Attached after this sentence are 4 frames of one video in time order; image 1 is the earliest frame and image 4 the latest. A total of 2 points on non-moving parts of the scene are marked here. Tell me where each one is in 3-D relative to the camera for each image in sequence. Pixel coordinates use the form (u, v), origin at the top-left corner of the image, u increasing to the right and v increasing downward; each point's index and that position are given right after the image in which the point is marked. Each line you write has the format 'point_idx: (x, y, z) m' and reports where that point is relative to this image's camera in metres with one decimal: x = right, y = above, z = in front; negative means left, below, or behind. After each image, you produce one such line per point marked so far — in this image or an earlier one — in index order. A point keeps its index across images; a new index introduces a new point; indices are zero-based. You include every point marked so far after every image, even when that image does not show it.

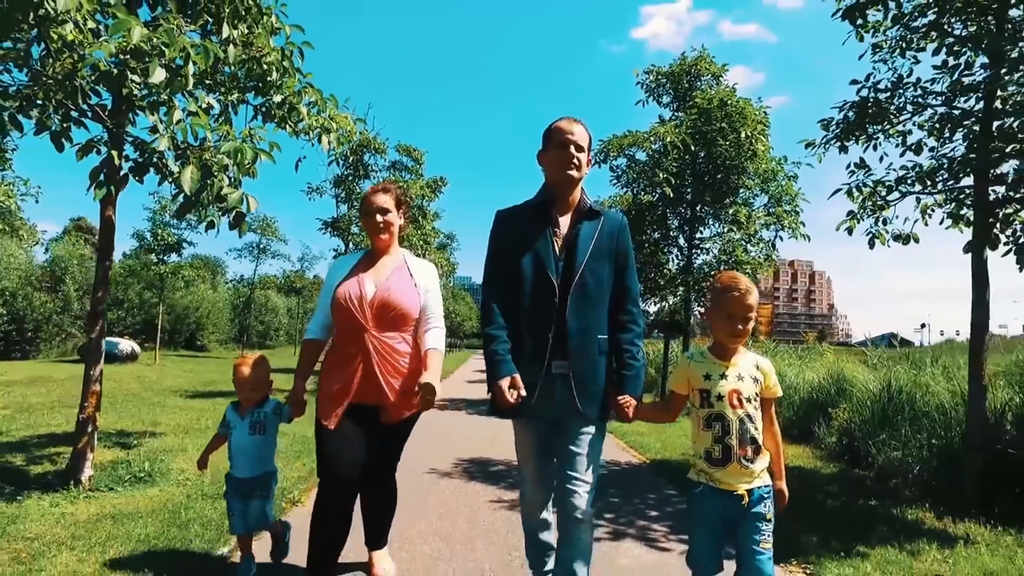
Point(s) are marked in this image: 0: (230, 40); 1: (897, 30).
0: (-2.3, +2.0, +5.8) m
1: (+4.0, +2.7, +7.3) m
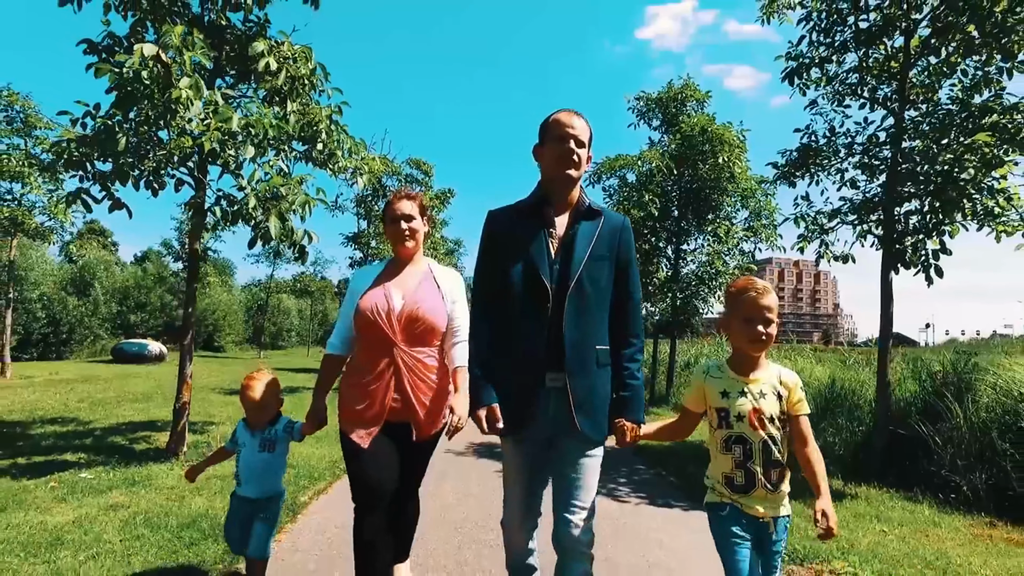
0: (-2.3, +1.8, +7.5) m
1: (+4.0, +2.5, +8.9) m
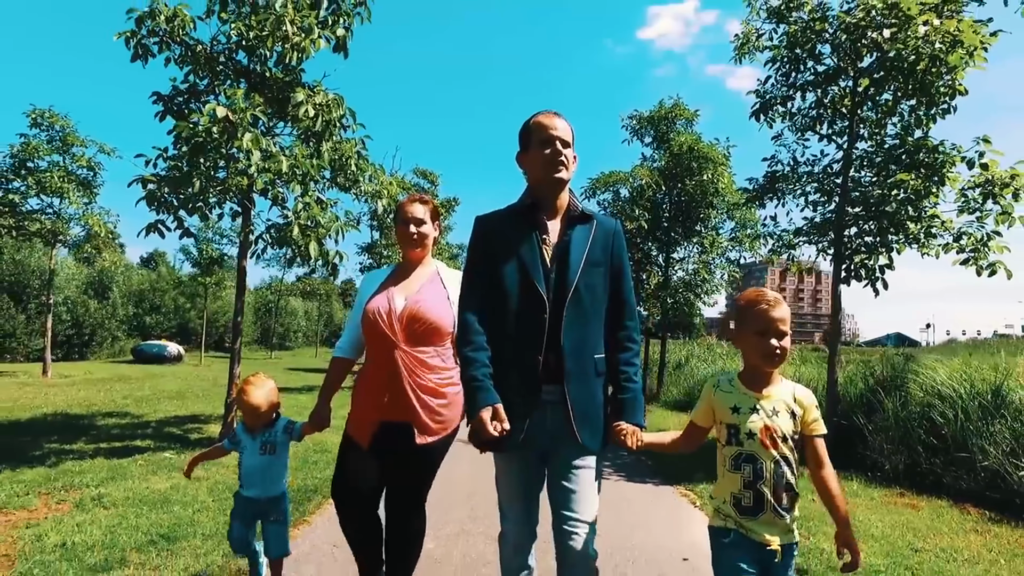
0: (-2.3, +1.7, +8.7) m
1: (+4.0, +2.4, +10.1) m
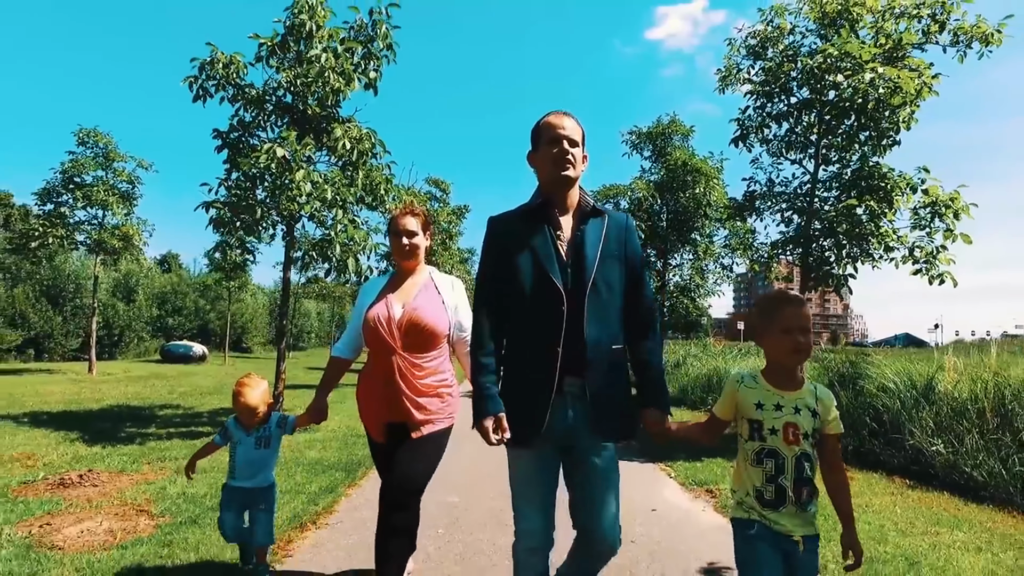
0: (-2.2, +1.6, +10.1) m
1: (+4.1, +2.3, +11.4) m
